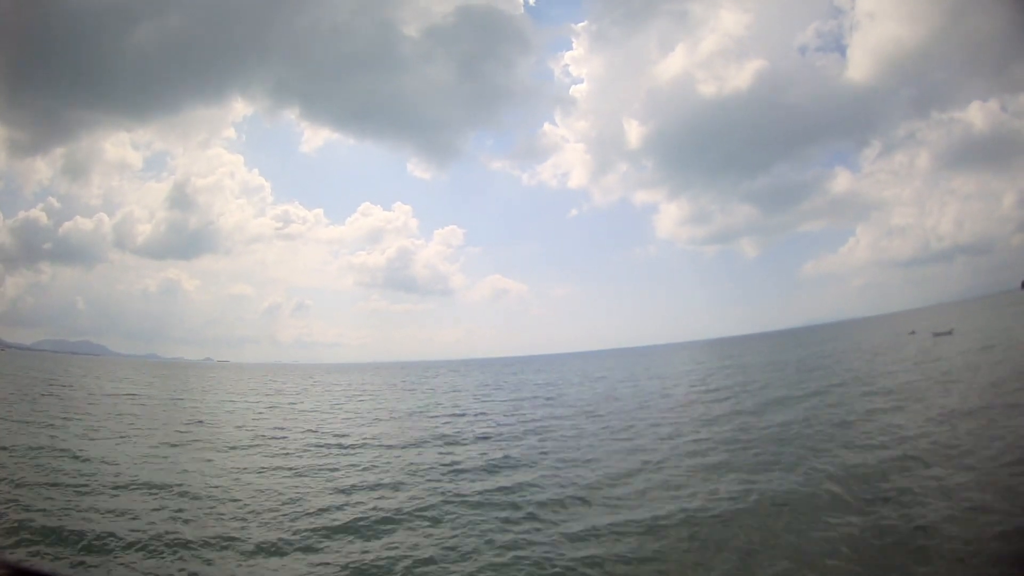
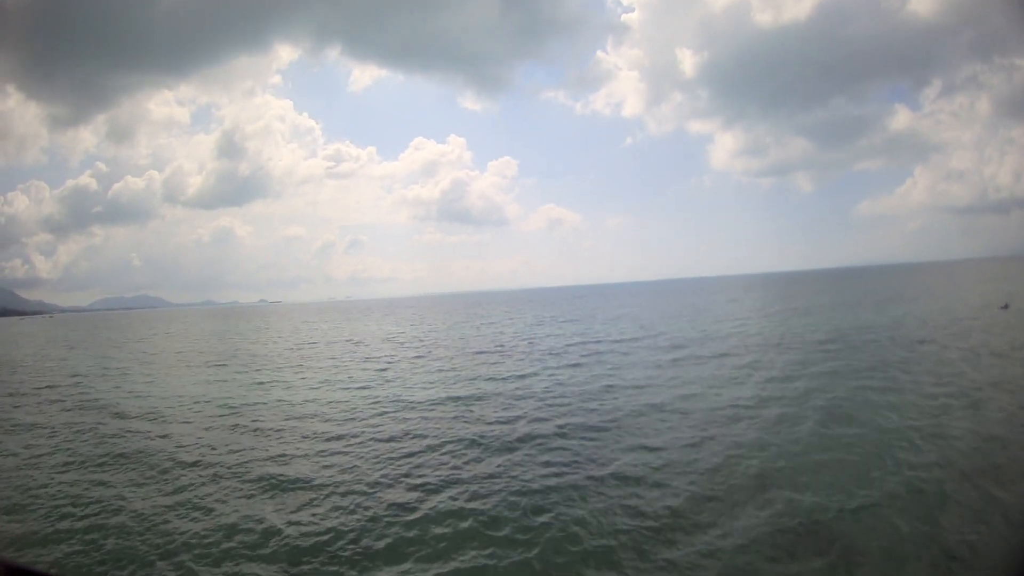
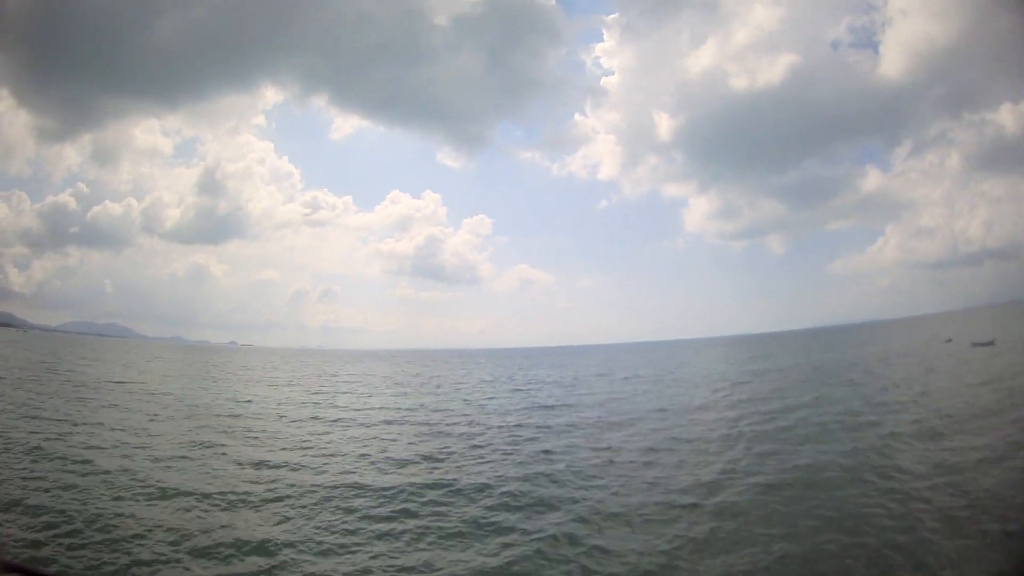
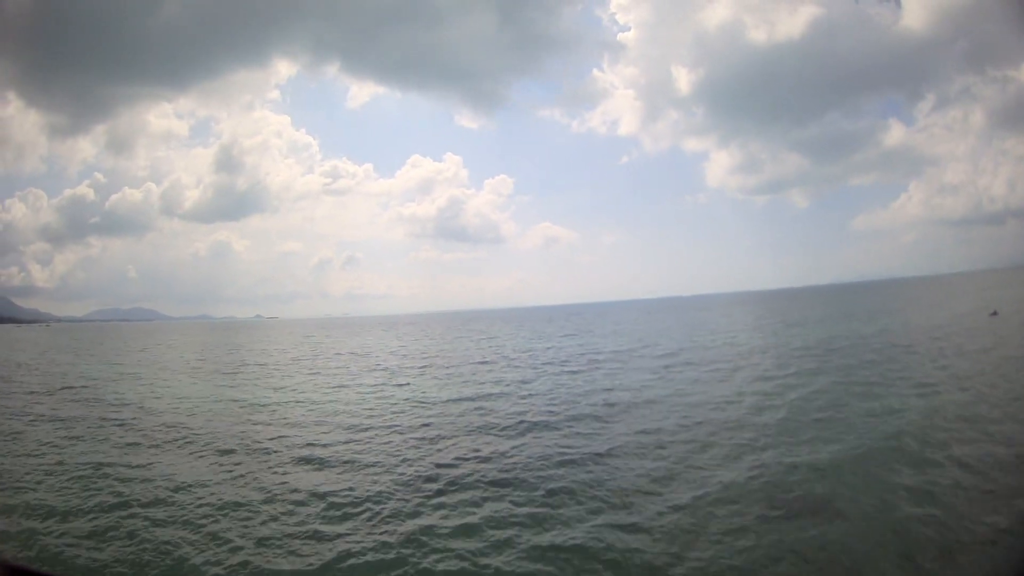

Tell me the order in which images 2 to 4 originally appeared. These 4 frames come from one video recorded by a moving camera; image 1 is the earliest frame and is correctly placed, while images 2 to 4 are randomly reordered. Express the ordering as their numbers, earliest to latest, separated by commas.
3, 4, 2
